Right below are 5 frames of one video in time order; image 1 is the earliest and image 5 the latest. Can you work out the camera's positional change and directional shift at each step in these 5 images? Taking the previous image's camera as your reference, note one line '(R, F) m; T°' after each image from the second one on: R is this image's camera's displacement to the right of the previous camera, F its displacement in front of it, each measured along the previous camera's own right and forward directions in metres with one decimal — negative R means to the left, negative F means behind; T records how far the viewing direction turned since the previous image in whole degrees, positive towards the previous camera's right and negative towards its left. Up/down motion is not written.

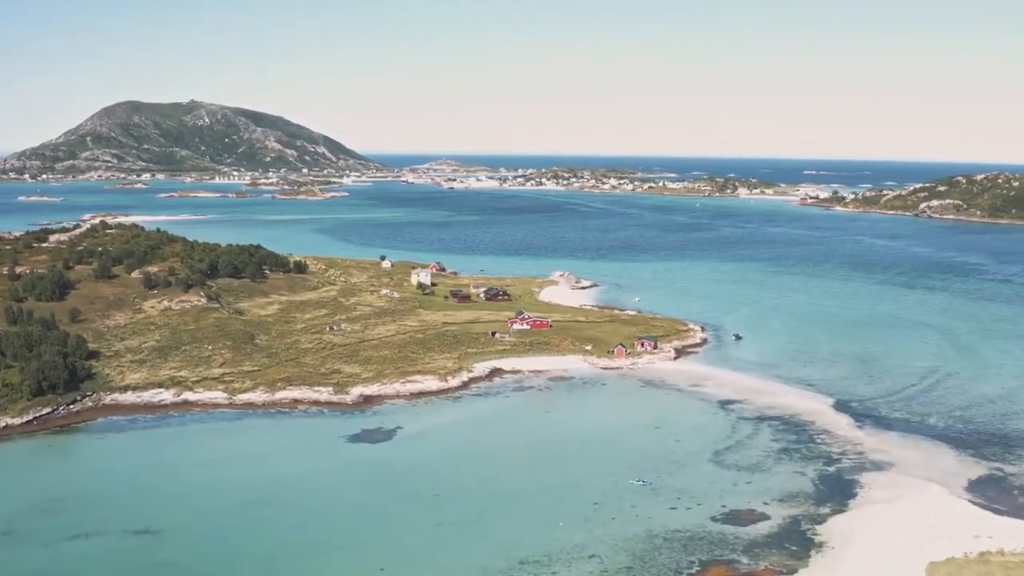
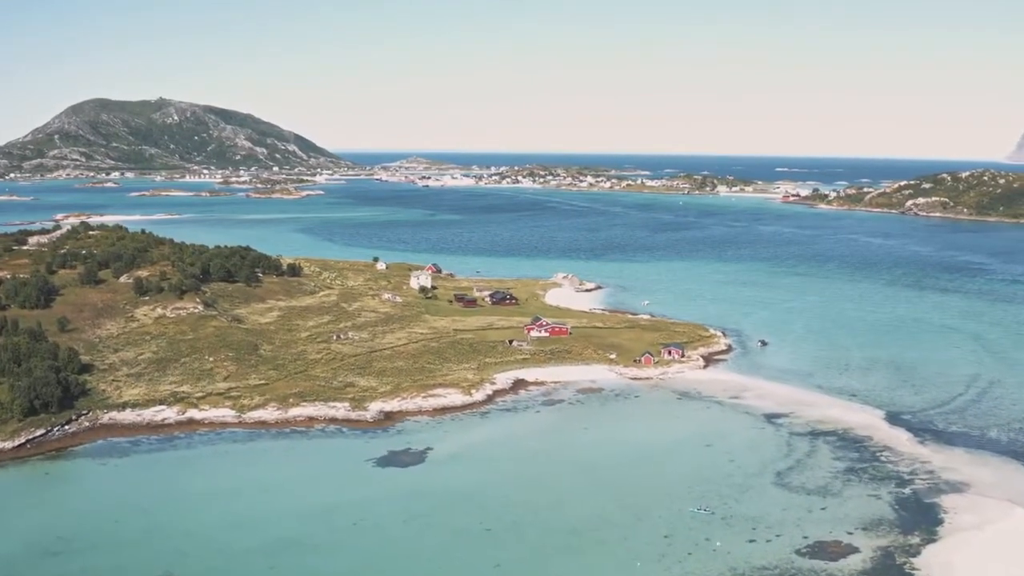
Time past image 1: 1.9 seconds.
(-2.1, +2.2) m; +2°
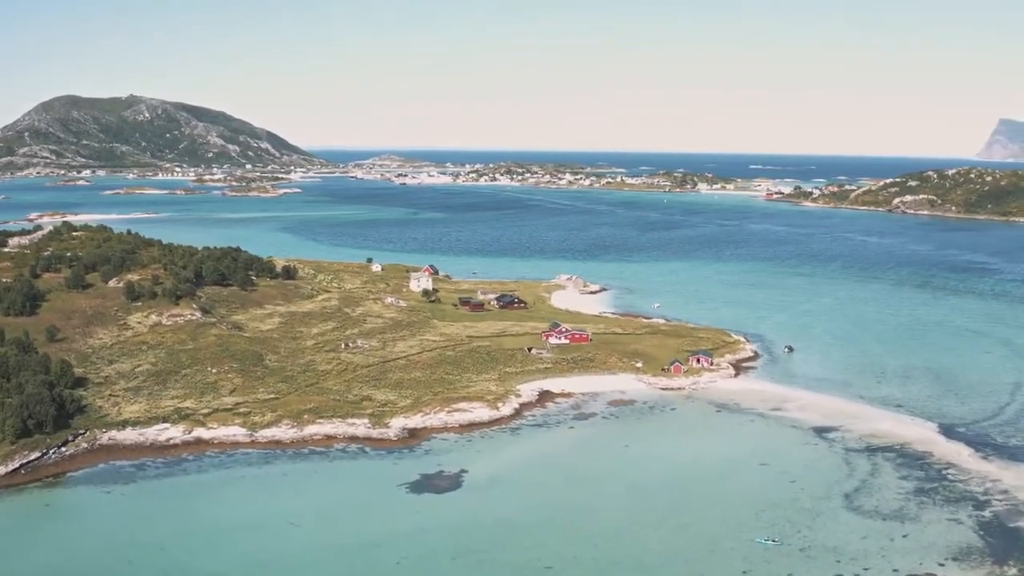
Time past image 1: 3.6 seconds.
(-1.9, +2.1) m; +1°
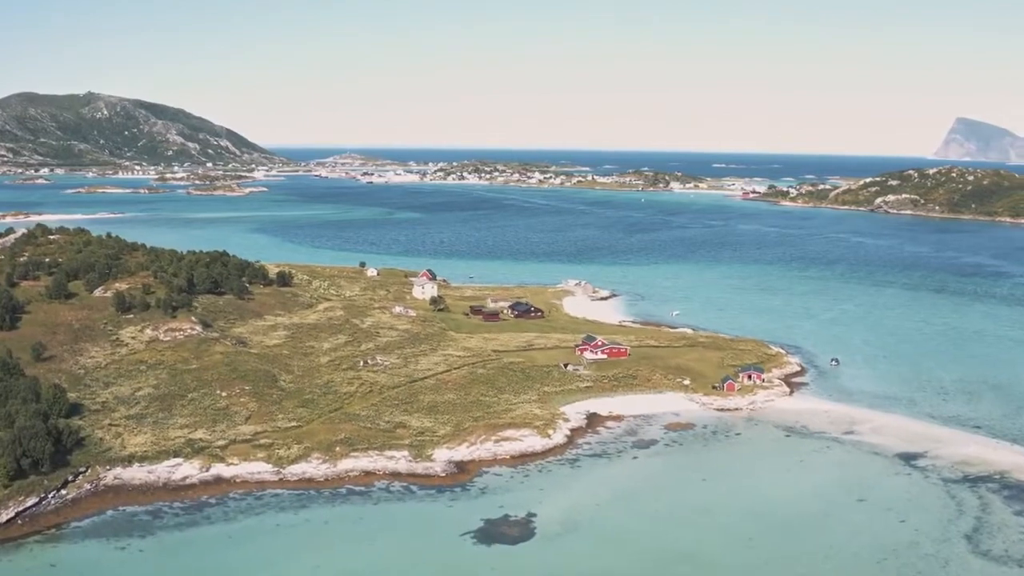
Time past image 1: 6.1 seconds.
(-2.9, +3.1) m; +2°
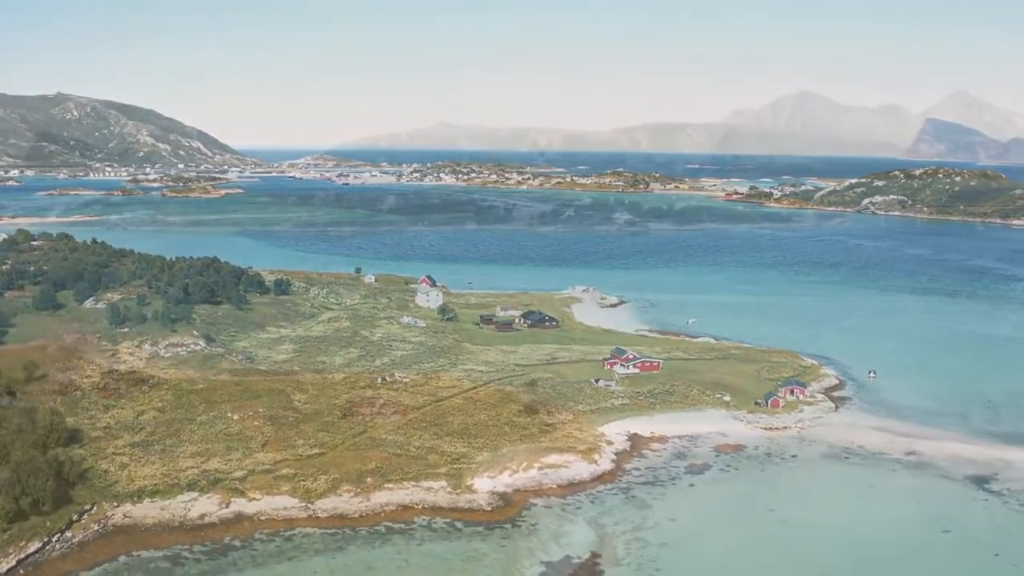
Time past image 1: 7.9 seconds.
(-2.1, +2.2) m; +1°
